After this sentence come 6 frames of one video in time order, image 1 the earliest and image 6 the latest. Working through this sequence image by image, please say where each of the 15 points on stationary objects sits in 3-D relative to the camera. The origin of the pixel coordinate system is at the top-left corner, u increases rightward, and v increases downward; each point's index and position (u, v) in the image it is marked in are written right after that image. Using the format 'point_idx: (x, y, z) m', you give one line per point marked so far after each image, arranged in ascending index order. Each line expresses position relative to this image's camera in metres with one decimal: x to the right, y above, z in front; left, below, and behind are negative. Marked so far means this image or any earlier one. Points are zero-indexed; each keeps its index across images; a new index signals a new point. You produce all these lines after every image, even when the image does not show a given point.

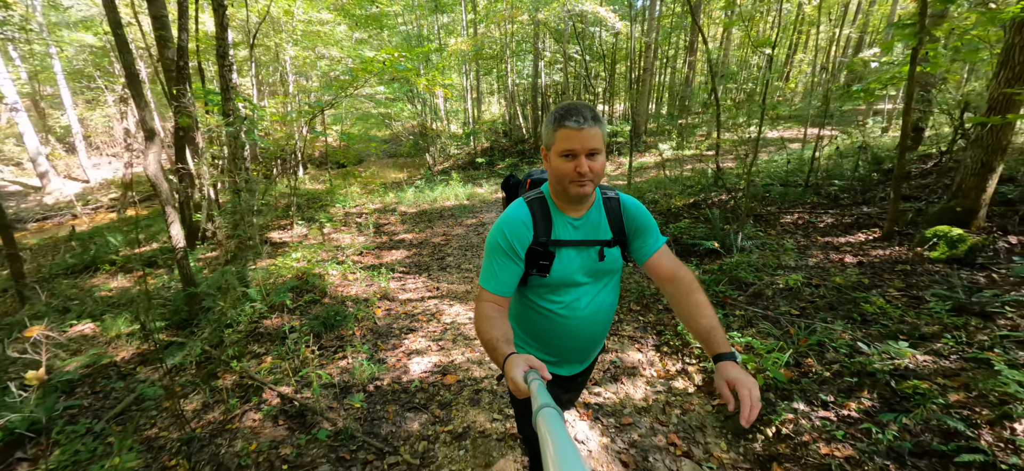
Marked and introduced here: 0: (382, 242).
0: (-2.7, -0.1, +8.6) m
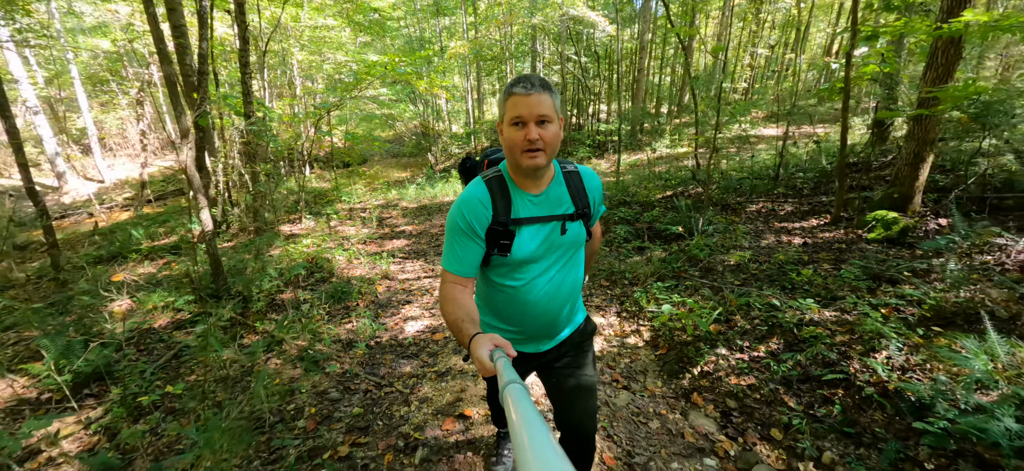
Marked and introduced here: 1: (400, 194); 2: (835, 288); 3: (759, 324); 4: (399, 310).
0: (-2.8, +0.1, +9.3) m
1: (-3.7, +1.3, +13.6) m
2: (+3.1, -0.5, +4.0) m
3: (+2.2, -0.8, +3.6) m
4: (-1.3, -0.9, +4.9) m
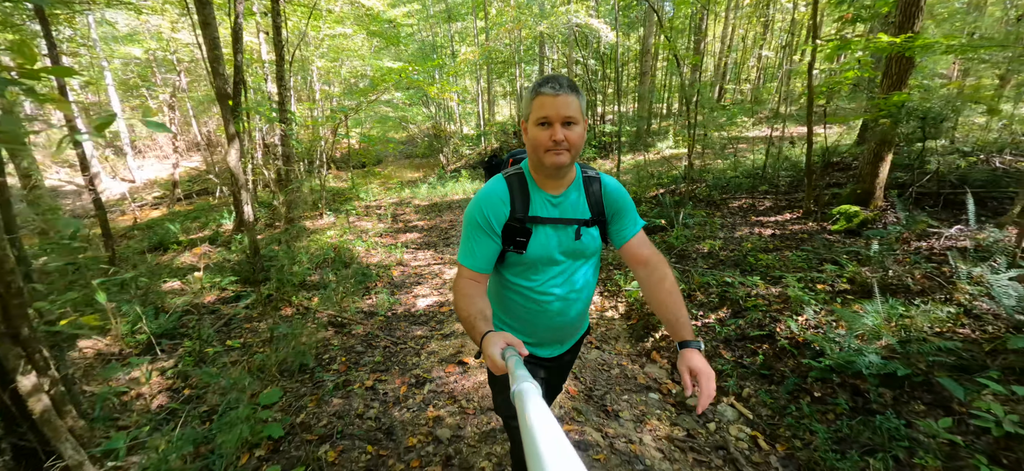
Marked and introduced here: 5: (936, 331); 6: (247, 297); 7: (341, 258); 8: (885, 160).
0: (-2.8, +0.2, +10.1) m
1: (-3.5, +1.5, +14.4) m
2: (+3.1, -0.4, +4.6) m
3: (+2.1, -0.6, +4.3) m
4: (-1.4, -0.7, +5.7) m
5: (+3.2, -0.7, +3.1) m
6: (-3.6, -0.8, +5.7) m
7: (-2.9, -0.4, +7.1) m
8: (+5.4, +1.1, +6.0) m
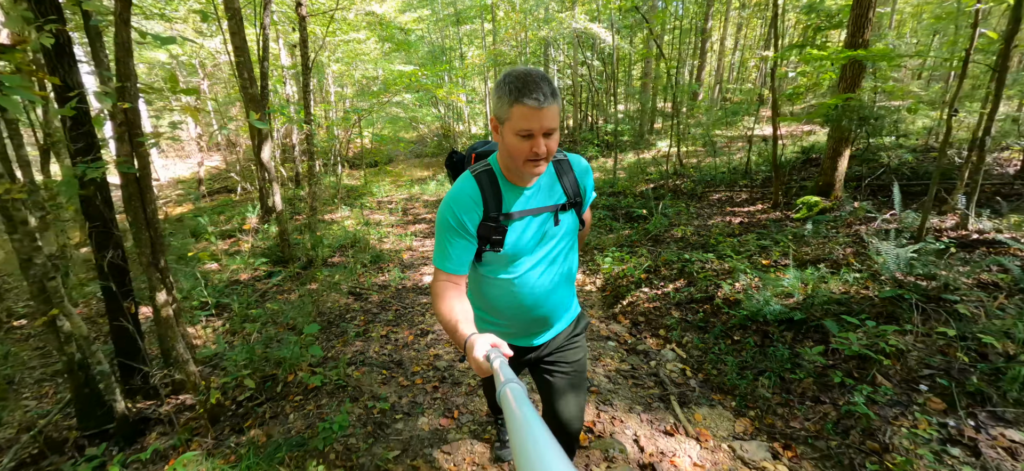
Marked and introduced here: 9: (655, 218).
0: (-2.7, +0.4, +11.0) m
1: (-3.3, +1.7, +15.3) m
2: (+3.0, -0.2, +5.4) m
3: (+2.0, -0.4, +5.1) m
4: (-1.5, -0.5, +6.5) m
5: (+3.0, -0.5, +3.8) m
6: (-3.7, -0.6, +6.6) m
7: (-3.0, -0.2, +8.0) m
8: (+5.4, +1.3, +6.7) m
9: (+2.5, +0.3, +7.3) m
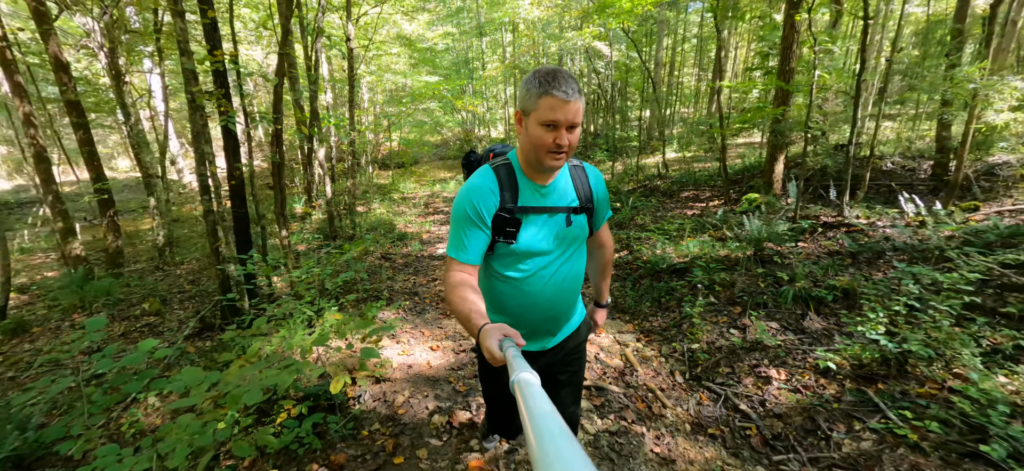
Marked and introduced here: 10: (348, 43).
0: (-2.6, +0.8, +12.9) m
1: (-2.9, +2.0, +17.3) m
2: (+2.8, +0.1, +7.0) m
3: (+1.8, -0.1, +6.8) m
4: (-1.6, -0.2, +8.4) m
5: (+2.8, -0.2, +5.5) m
6: (-3.8, -0.2, +8.6) m
7: (-3.0, +0.2, +9.9) m
8: (+5.3, +1.5, +8.2) m
9: (+2.4, +0.6, +8.9) m
10: (-4.8, +5.7, +12.1) m
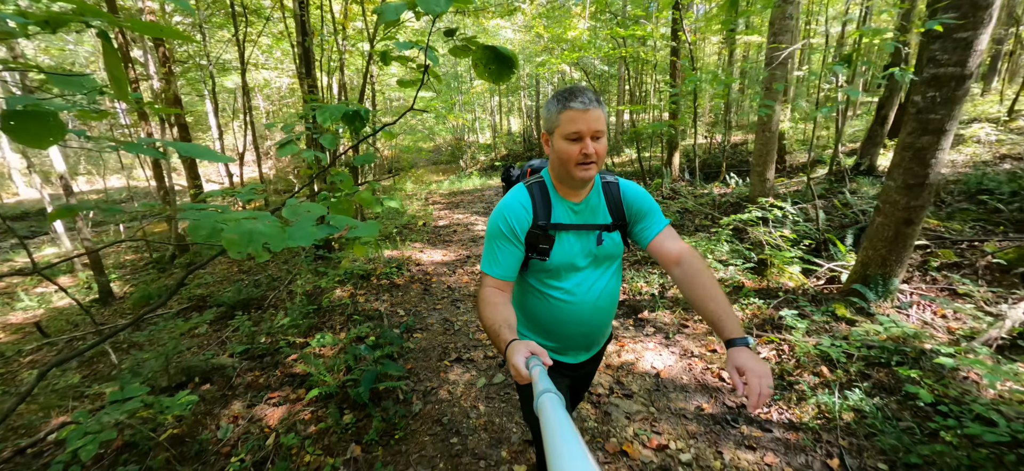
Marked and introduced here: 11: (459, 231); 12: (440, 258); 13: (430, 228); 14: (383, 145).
0: (-3.3, +1.3, +16.5) m
1: (-3.7, +2.5, +20.9) m
2: (+2.2, +0.9, +10.7) m
3: (+1.2, +0.6, +10.5) m
4: (-2.2, +0.5, +12.0) m
5: (+2.2, +0.6, +9.2) m
6: (-4.4, +0.4, +12.1) m
7: (-3.7, +0.8, +13.5) m
8: (+4.6, +2.3, +12.0) m
9: (+1.8, +1.3, +12.6) m
10: (-5.6, +6.2, +15.7) m
11: (-1.4, +0.2, +10.1) m
12: (-1.3, -0.4, +7.4) m
13: (-2.2, +0.2, +10.5) m
14: (-5.6, +3.9, +18.0) m
